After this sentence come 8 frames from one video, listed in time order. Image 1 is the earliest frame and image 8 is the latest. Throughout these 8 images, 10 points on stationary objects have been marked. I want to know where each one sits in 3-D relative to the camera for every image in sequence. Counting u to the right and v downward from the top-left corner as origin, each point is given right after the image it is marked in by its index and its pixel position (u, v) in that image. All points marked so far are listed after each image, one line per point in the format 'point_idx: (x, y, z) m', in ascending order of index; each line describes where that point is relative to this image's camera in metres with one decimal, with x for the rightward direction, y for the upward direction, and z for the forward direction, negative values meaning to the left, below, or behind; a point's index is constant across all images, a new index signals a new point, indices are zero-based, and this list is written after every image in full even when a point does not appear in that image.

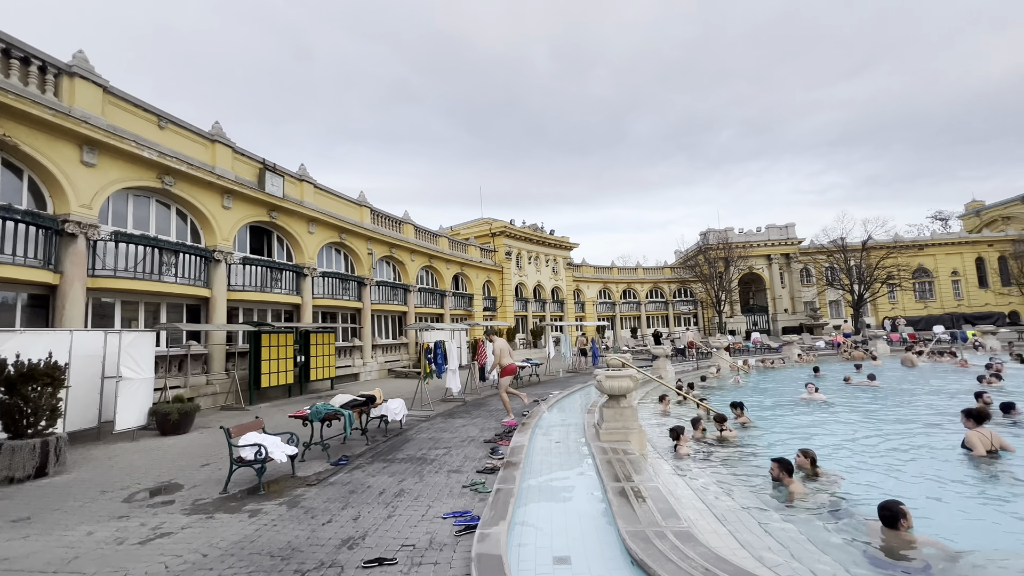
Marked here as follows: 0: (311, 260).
0: (-7.9, +1.1, +17.6) m
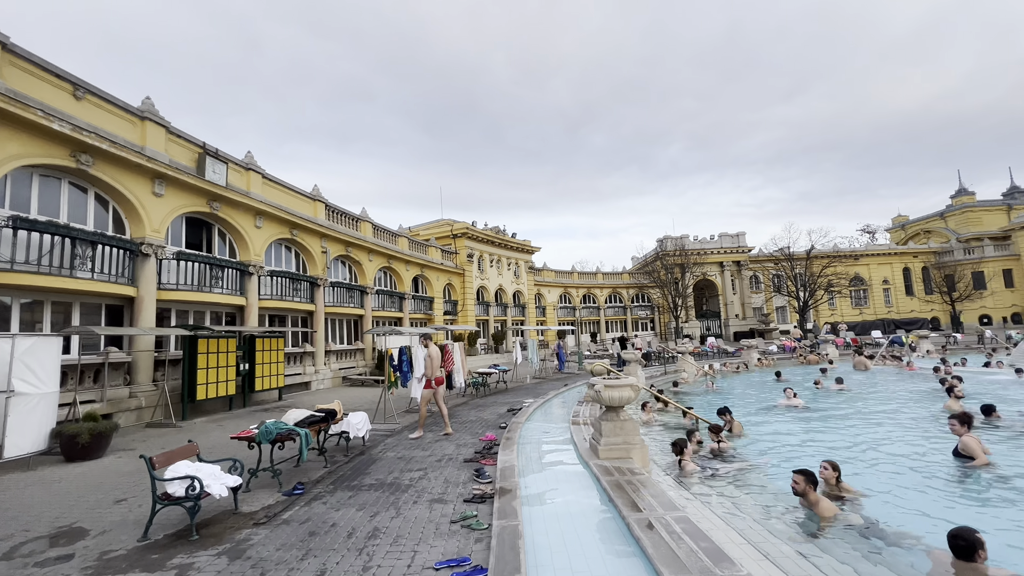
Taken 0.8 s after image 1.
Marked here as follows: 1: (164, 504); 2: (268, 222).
0: (-9.1, +1.1, +16.0) m
1: (-3.7, -2.3, +4.8) m
2: (-9.1, +2.5, +16.7) m
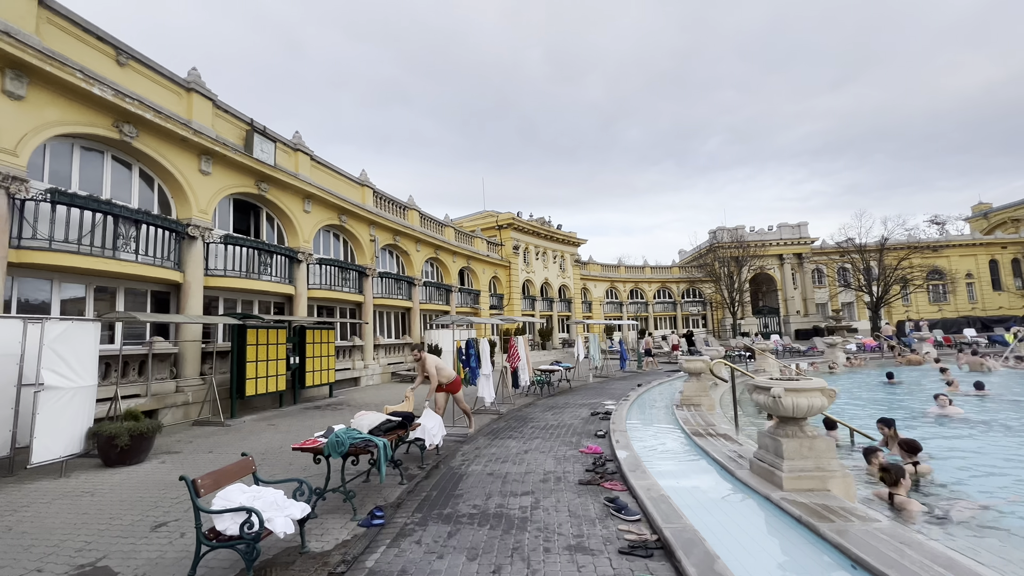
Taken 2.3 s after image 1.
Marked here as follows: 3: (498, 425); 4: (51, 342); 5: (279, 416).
0: (-6.9, +1.5, +15.0) m
1: (-2.3, -2.0, +3.5) m
2: (-6.9, +2.9, +15.7) m
3: (-0.3, -2.9, +9.3) m
4: (-6.4, -0.7, +6.2) m
5: (-5.7, -3.1, +11.1) m
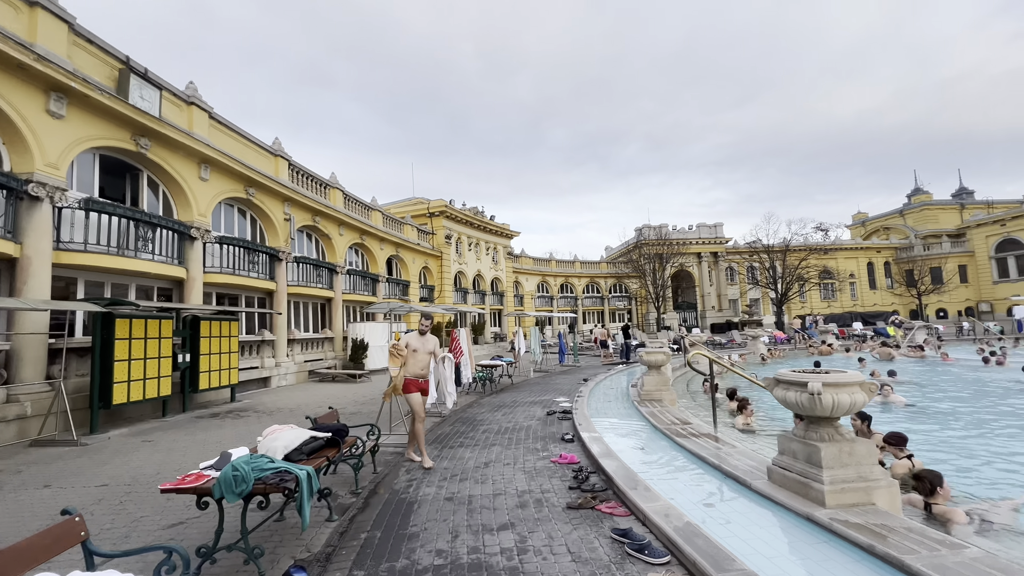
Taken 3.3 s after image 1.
0: (-8.6, +2.0, +12.4) m
1: (-2.2, -1.7, +1.9) m
2: (-8.7, +3.3, +13.1) m
3: (-1.2, -2.5, +7.9) m
4: (-6.7, -0.4, +3.9) m
5: (-6.9, -2.7, +8.8) m
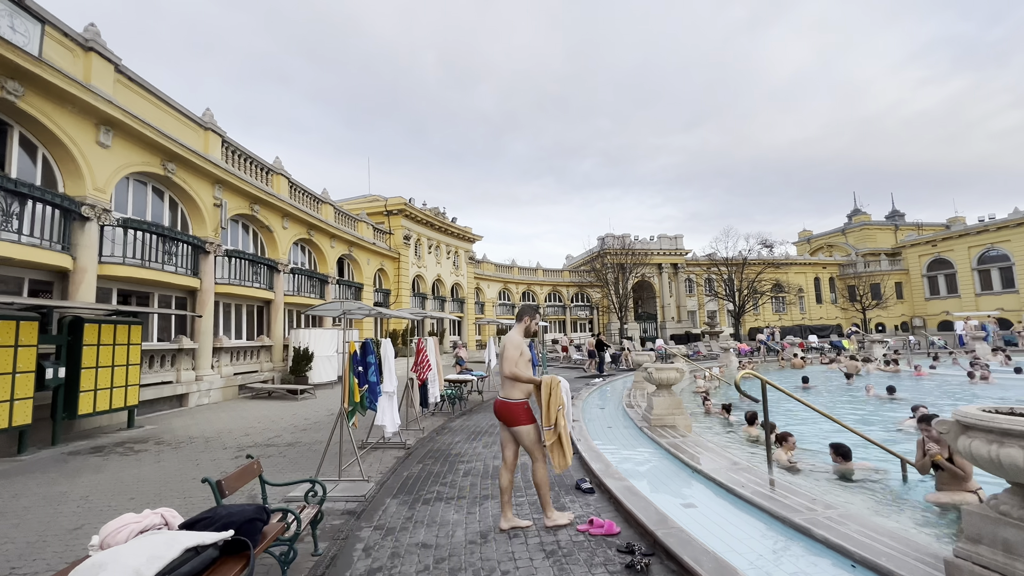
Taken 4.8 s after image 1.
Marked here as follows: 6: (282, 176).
0: (-9.1, +2.1, +9.8) m
1: (-1.7, -1.5, -0.1) m
2: (-9.2, +3.4, +10.5) m
3: (-1.3, -2.5, +6.0) m
4: (-6.3, -0.1, +1.5) m
5: (-7.1, -2.6, +6.3) m
6: (-8.8, +4.3, +17.3) m
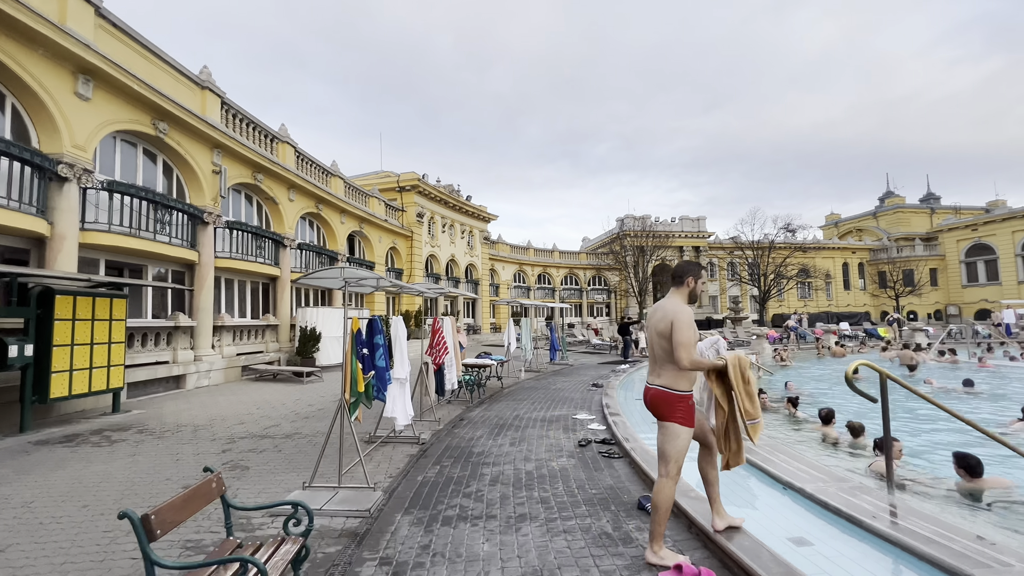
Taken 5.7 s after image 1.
0: (-8.5, +2.7, +8.8) m
1: (-1.5, -1.3, -1.2) m
2: (-8.6, +4.1, +9.4) m
3: (-0.9, -2.1, +5.0) m
4: (-6.0, +0.1, +0.5) m
5: (-6.7, -2.1, +5.4) m
6: (-8.0, +5.2, +16.2) m
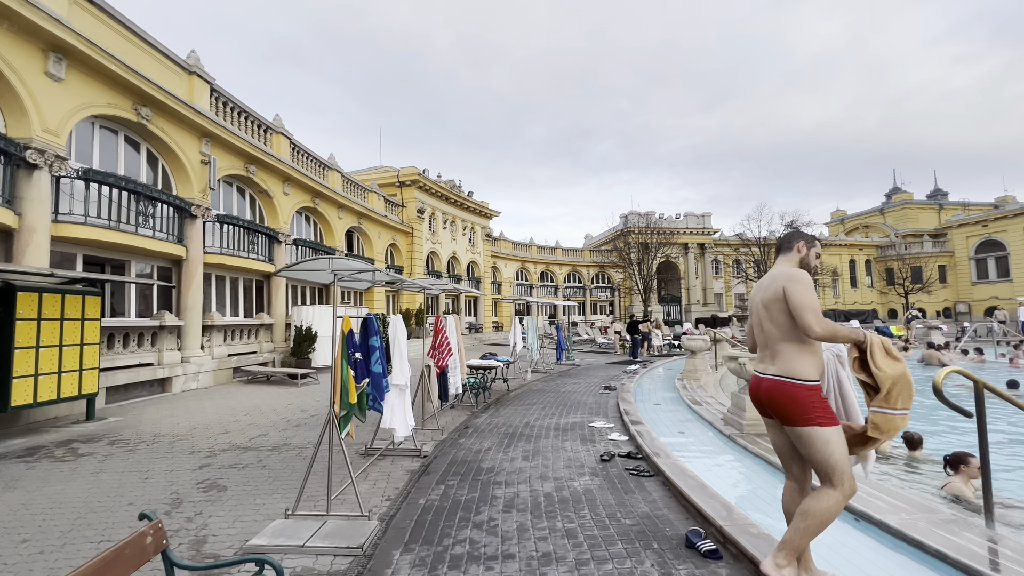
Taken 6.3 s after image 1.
0: (-8.3, +2.7, +8.1) m
1: (-1.3, -1.3, -1.9) m
2: (-8.4, +4.1, +8.7) m
3: (-0.8, -2.0, +4.3) m
4: (-5.9, +0.2, -0.2) m
5: (-6.5, -2.1, +4.7) m
6: (-7.9, +5.2, +15.5) m
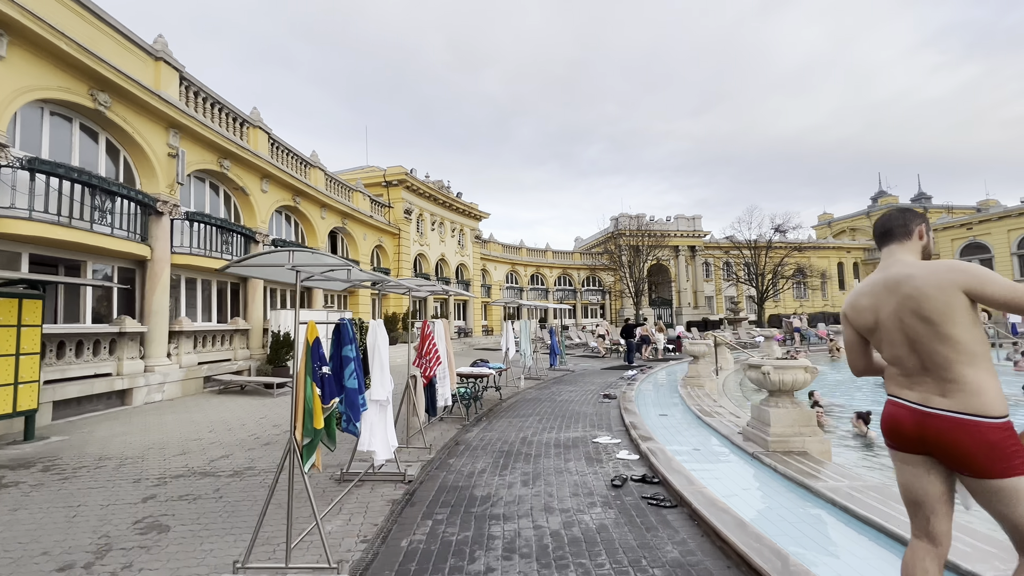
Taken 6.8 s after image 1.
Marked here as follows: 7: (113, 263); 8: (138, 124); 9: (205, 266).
0: (-8.4, +2.7, +7.2) m
1: (-1.2, -1.3, -2.6) m
2: (-8.5, +4.1, +7.9) m
3: (-0.8, -2.0, +3.5) m
4: (-5.8, +0.2, -1.0) m
5: (-6.5, -2.1, +3.8) m
6: (-8.2, +5.1, +14.6) m
7: (-8.9, +0.6, +10.0) m
8: (-8.4, +3.7, +10.1) m
9: (-8.4, +0.6, +12.2) m
